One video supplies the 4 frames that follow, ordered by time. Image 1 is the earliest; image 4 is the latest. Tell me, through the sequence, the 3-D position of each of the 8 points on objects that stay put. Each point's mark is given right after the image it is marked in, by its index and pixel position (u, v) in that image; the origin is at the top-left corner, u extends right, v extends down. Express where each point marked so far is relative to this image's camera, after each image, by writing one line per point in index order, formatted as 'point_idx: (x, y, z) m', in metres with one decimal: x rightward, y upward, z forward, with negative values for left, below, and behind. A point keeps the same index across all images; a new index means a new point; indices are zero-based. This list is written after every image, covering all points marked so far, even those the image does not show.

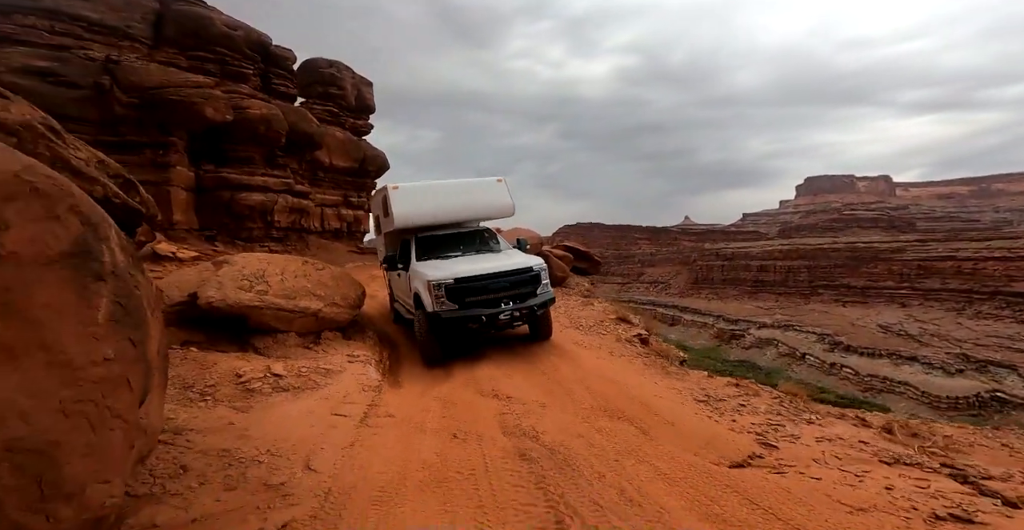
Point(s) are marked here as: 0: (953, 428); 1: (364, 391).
0: (+7.5, -2.8, +9.6) m
1: (-1.8, -1.5, +6.8) m
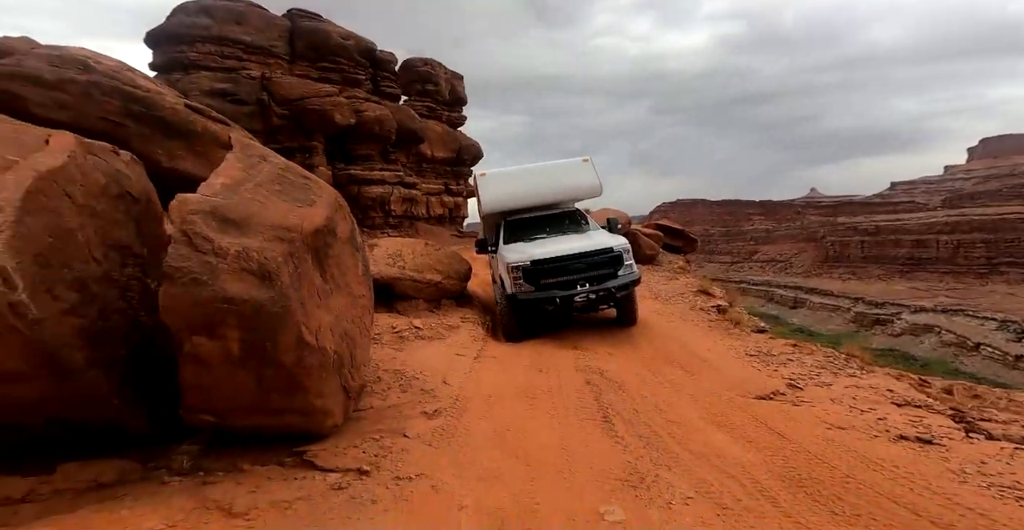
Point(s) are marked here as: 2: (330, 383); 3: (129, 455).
0: (+9.0, -2.4, +10.4) m
1: (-0.6, -1.2, +9.1) m
2: (-1.2, -0.8, +3.7) m
3: (-2.2, -1.2, +3.3) m
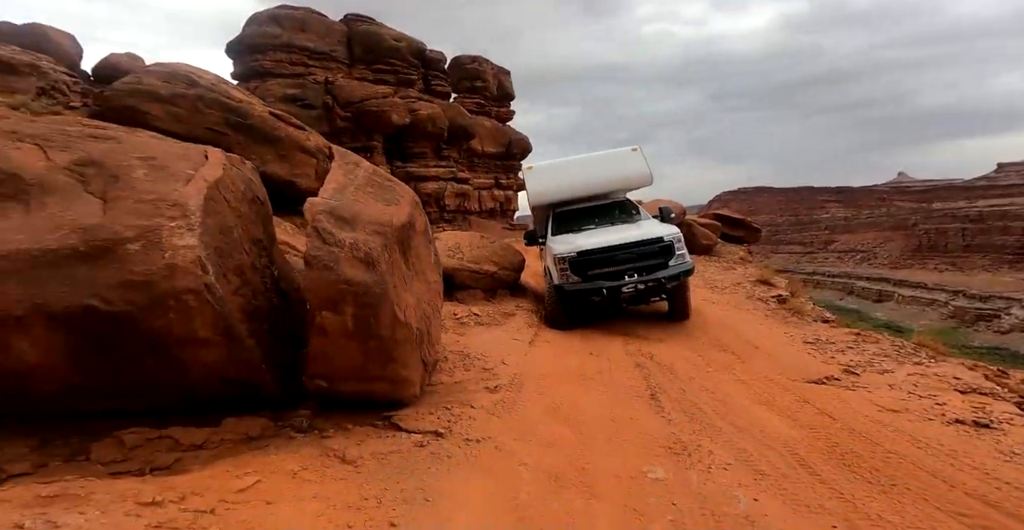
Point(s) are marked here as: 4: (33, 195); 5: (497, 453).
0: (+10.0, -2.2, +10.2) m
1: (+0.3, -1.1, +9.8) m
2: (-0.8, -0.7, +4.4) m
3: (-1.8, -1.1, +4.2) m
4: (-2.5, +0.4, +3.1) m
5: (-0.1, -1.3, +3.9) m
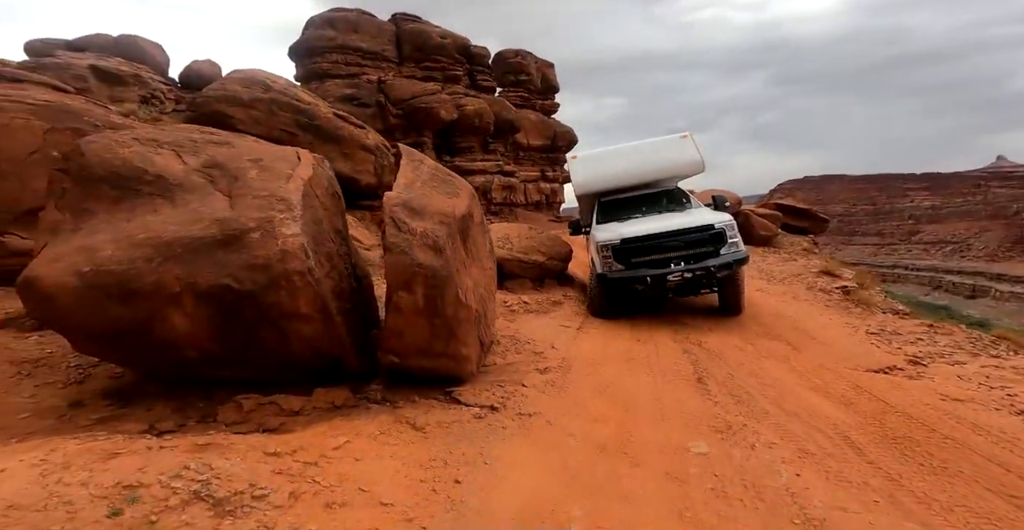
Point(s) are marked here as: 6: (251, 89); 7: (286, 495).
0: (+10.9, -2.0, +9.8) m
1: (+1.2, -0.9, +10.2) m
2: (-0.4, -0.6, +4.9) m
3: (-1.4, -1.0, +4.7) m
4: (-2.1, +0.5, +3.7) m
5: (+0.3, -1.2, +4.4) m
6: (-5.1, +3.4, +10.9) m
7: (-1.0, -1.1, +2.6) m
